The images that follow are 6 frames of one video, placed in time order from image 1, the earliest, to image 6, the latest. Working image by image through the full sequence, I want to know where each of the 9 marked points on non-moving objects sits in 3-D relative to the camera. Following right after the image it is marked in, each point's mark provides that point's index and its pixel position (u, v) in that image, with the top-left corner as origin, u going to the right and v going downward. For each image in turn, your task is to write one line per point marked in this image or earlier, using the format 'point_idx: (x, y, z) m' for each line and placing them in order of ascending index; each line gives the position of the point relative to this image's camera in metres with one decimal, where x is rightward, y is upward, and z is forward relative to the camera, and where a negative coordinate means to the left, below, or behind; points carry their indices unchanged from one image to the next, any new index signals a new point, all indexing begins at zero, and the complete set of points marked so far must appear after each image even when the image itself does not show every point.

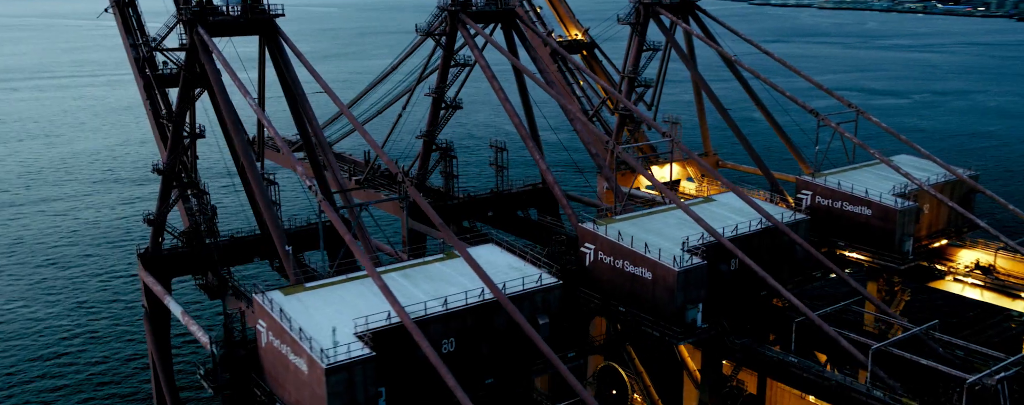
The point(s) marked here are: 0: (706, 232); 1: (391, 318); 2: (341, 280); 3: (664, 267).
0: (+4.4, -0.7, +19.0) m
1: (-2.1, -1.9, +14.6) m
2: (-3.2, -1.4, +16.3) m
3: (+3.1, -1.3, +17.7) m
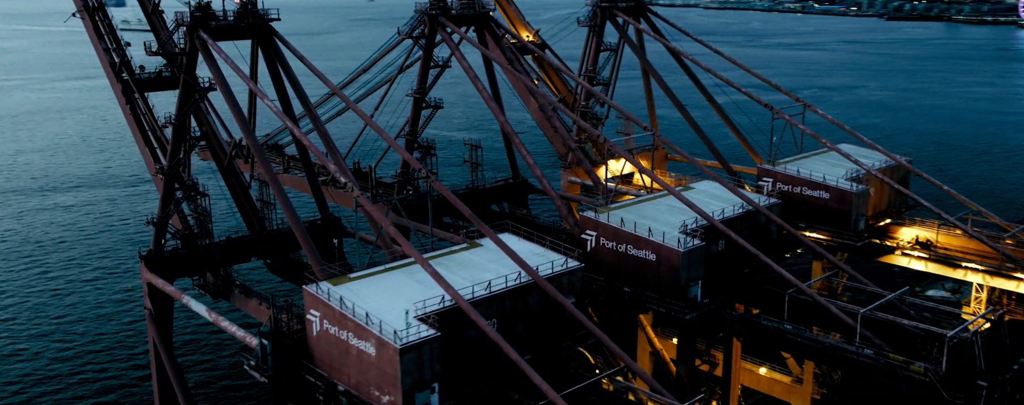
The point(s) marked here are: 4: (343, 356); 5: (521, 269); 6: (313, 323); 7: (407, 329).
0: (+4.6, -0.4, +20.9) m
1: (-1.2, -1.8, +15.7) m
2: (-2.6, -1.3, +17.3) m
3: (+3.5, -1.0, +19.4) m
4: (-3.1, -2.8, +15.7) m
5: (+0.2, -1.3, +17.0) m
6: (-3.8, -2.3, +16.3) m
7: (-1.8, -2.1, +14.8) m
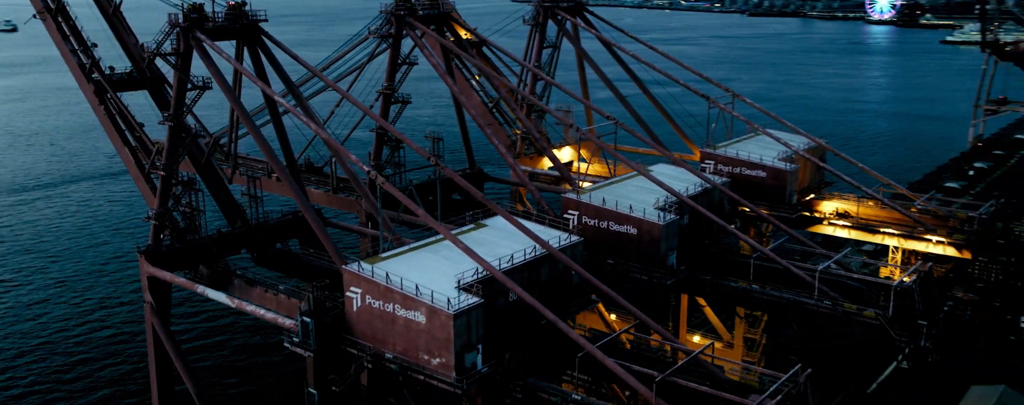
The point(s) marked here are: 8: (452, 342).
0: (+4.3, +0.2, +23.4) m
1: (-0.7, -1.4, +17.5) m
2: (-2.3, -1.0, +18.9) m
3: (+3.5, -0.5, +21.8) m
4: (-2.5, -2.5, +17.2) m
5: (+0.5, -0.9, +19.0) m
6: (-3.3, -2.0, +17.8) m
7: (-1.1, -1.8, +16.5) m
8: (-1.1, -2.6, +16.2) m
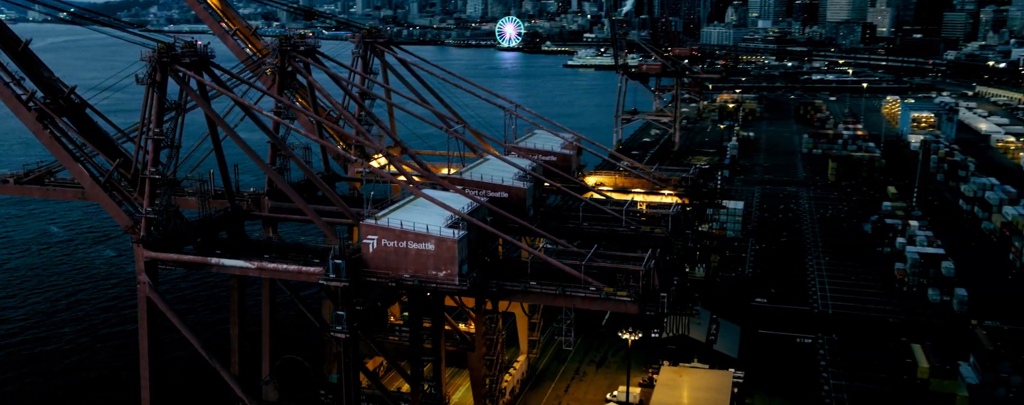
0: (+0.3, +1.2, +34.2) m
1: (-1.8, -0.4, +26.7) m
2: (-3.9, -0.2, +27.4) m
3: (+0.2, +0.6, +32.4) m
4: (-3.3, -1.6, +25.8) m
5: (-1.4, +0.1, +28.6) m
6: (-4.3, -1.2, +26.0) m
7: (-1.8, -0.8, +25.7) m
8: (-1.7, -1.6, +25.4) m
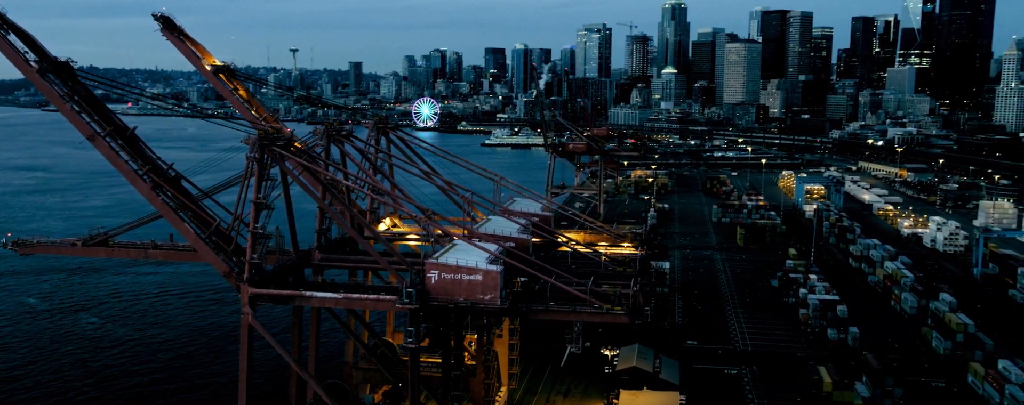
0: (+0.4, -1.3, +44.0) m
1: (-0.9, -2.3, +36.2) m
2: (-3.0, -2.1, +36.7) m
3: (+0.5, -1.7, +42.1) m
4: (-2.2, -3.4, +35.1) m
5: (-0.7, -1.9, +38.2) m
6: (-3.3, -3.0, +35.2) m
7: (-0.8, -2.6, +35.2) m
8: (-0.6, -3.3, +34.8) m
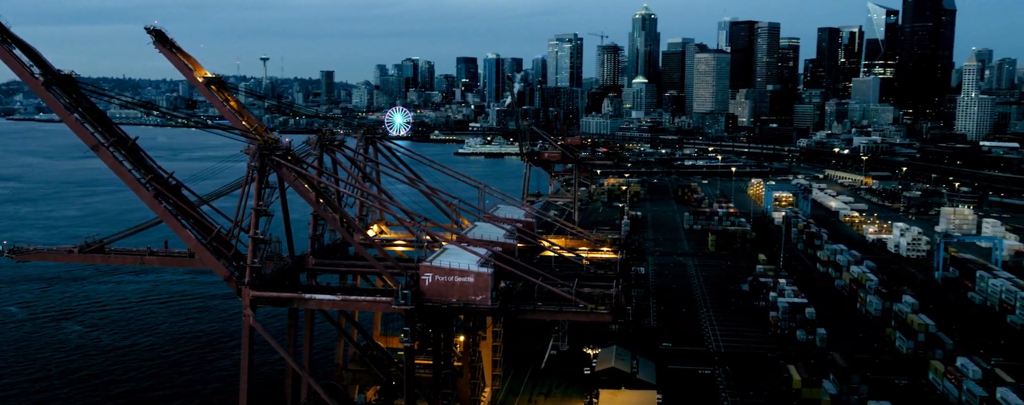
0: (-0.3, -1.6, +46.1) m
1: (-1.4, -2.6, +38.3) m
2: (-3.5, -2.4, +38.7) m
3: (-0.1, -2.1, +44.2) m
4: (-2.7, -3.7, +37.1) m
5: (-1.2, -2.2, +40.3) m
6: (-3.7, -3.3, +37.2) m
7: (-1.2, -2.8, +37.2) m
8: (-1.0, -3.6, +36.9) m
